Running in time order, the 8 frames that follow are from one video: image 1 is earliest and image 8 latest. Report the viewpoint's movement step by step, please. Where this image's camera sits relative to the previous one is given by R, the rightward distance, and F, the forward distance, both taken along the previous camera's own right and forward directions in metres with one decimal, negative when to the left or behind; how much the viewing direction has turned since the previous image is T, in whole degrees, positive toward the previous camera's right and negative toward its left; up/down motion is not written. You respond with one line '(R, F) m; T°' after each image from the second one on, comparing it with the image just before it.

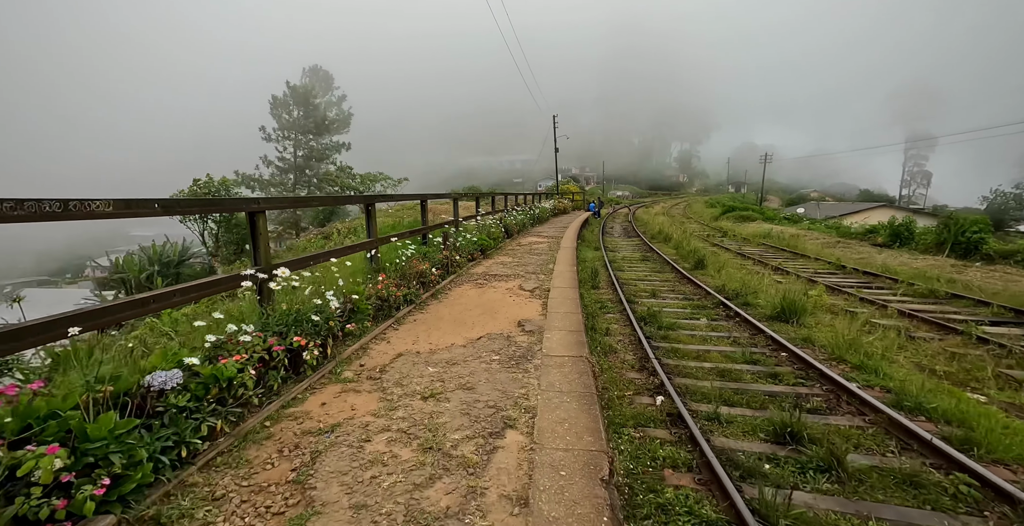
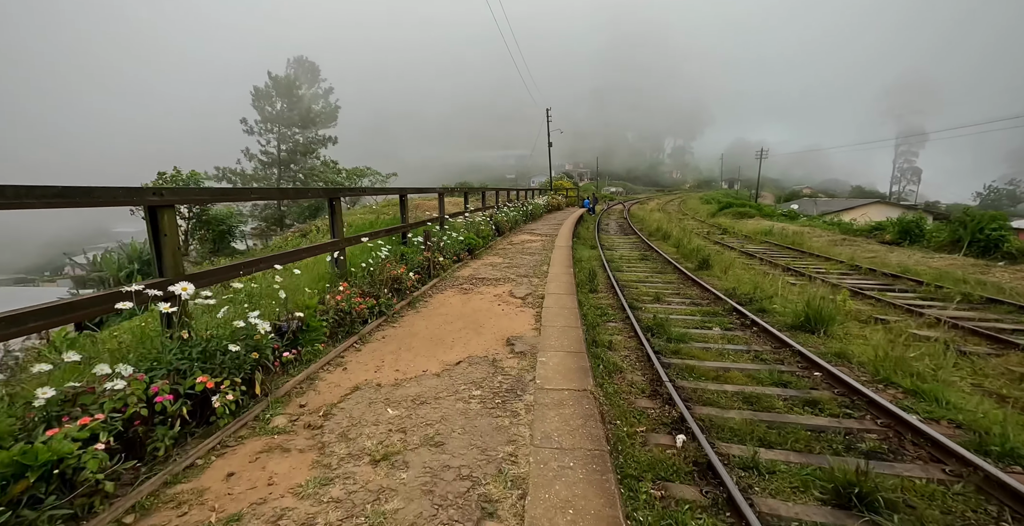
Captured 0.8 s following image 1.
(0.0, +0.7) m; +1°
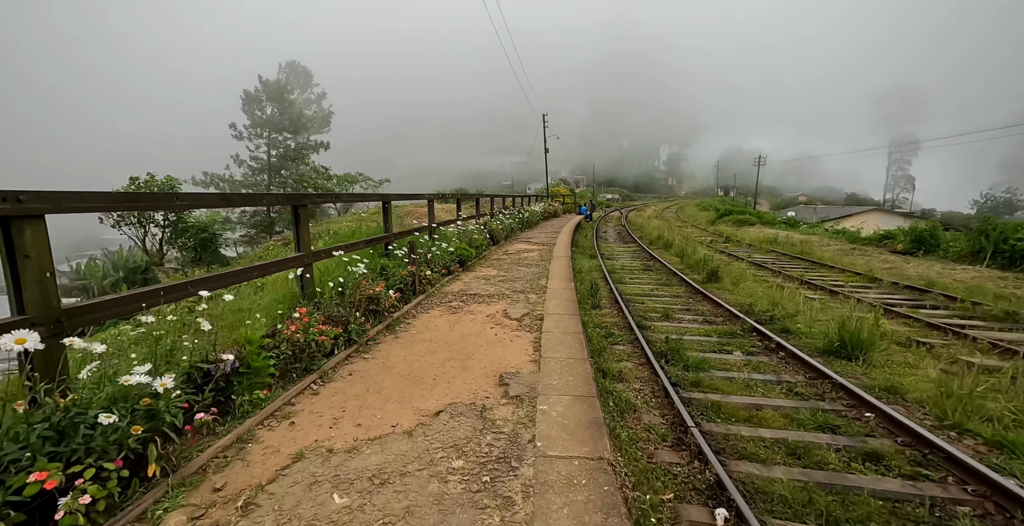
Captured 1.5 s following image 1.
(0.0, +0.6) m; +1°
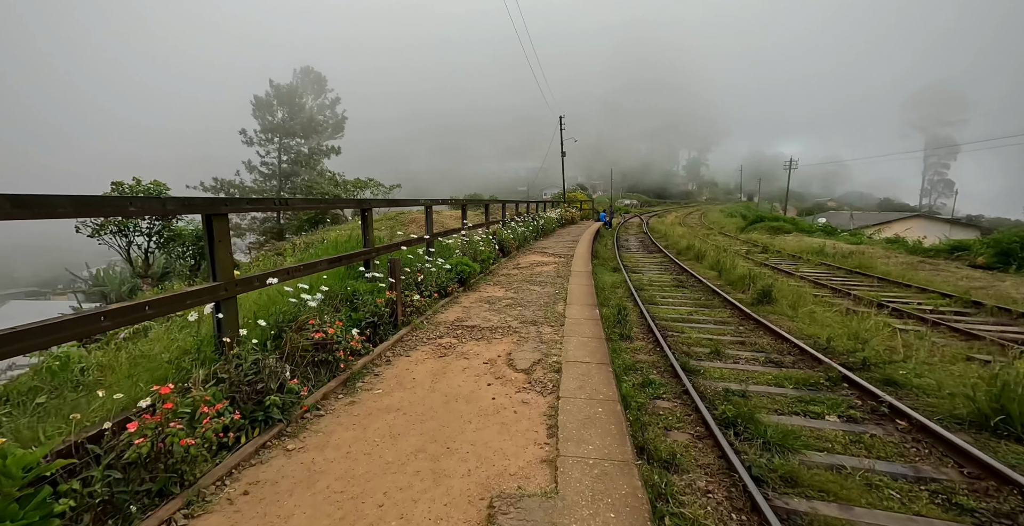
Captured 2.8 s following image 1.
(+0.1, +1.3) m; -2°
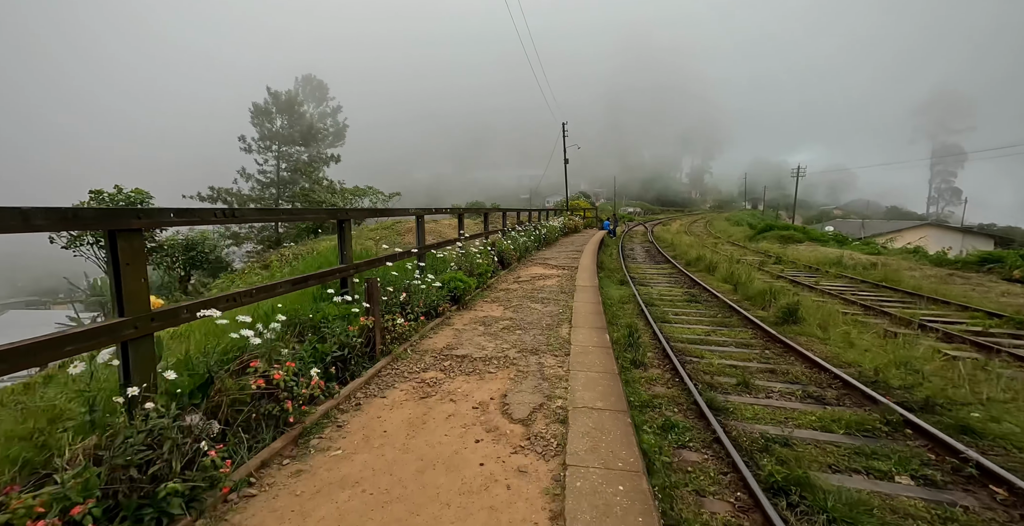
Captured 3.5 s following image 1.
(0.0, +0.6) m; 0°
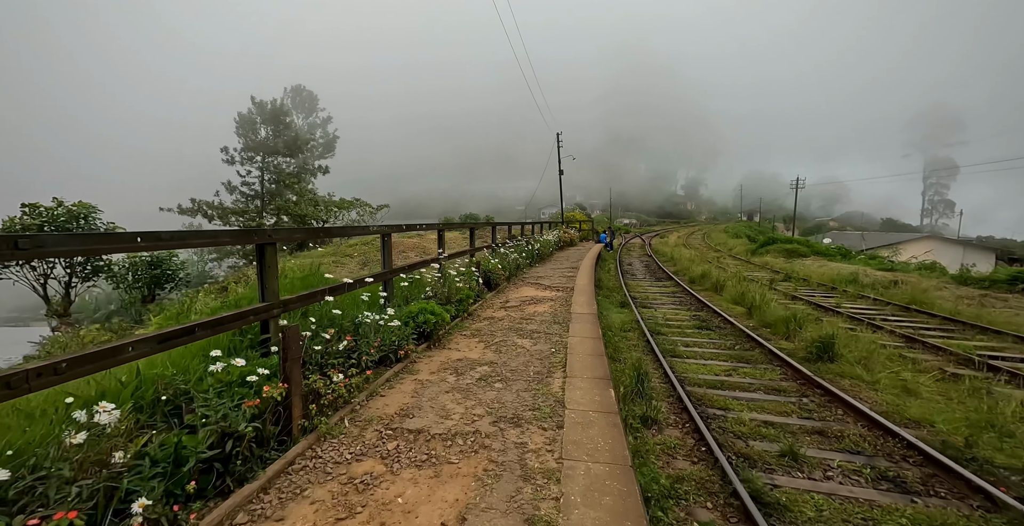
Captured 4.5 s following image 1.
(+0.2, +1.0) m; +1°
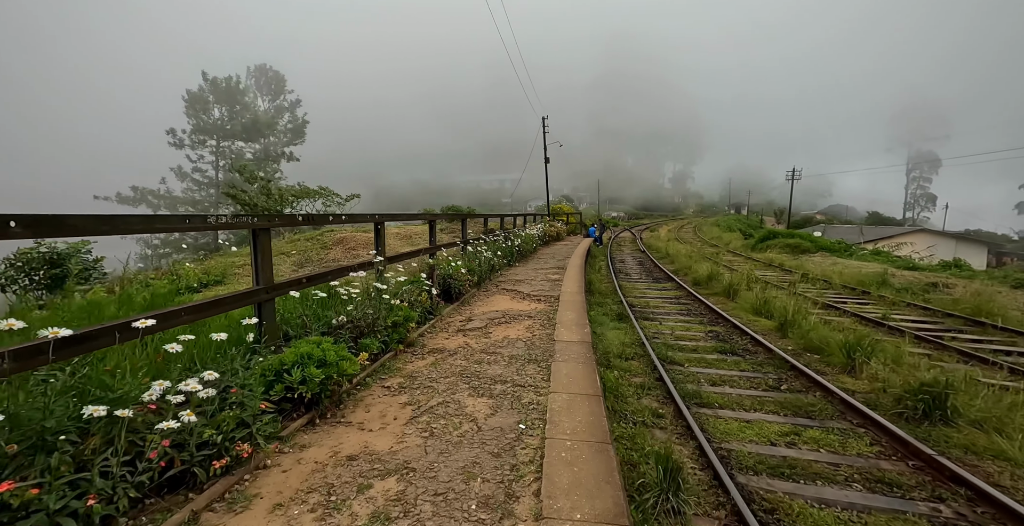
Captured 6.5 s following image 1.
(+0.3, +2.0) m; +2°
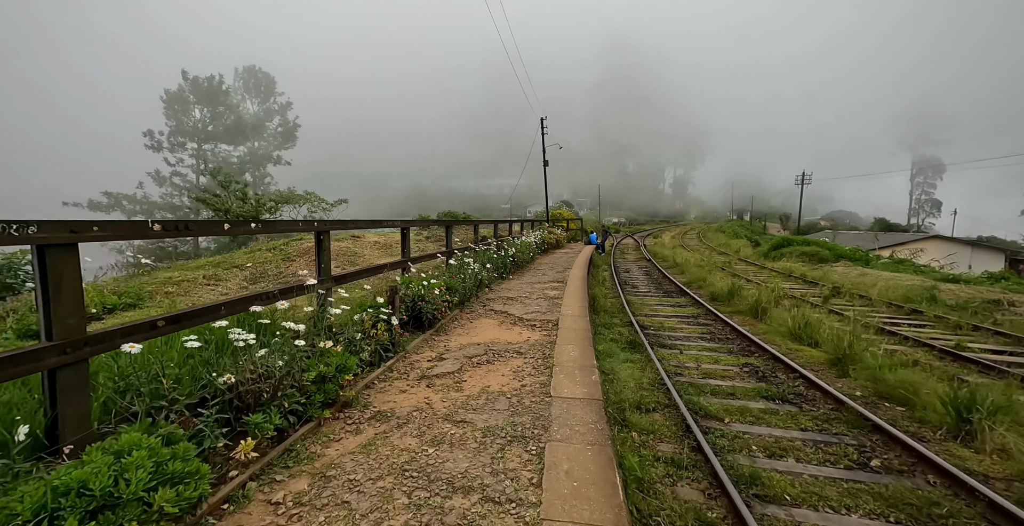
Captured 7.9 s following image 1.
(+0.2, +1.4) m; 0°
